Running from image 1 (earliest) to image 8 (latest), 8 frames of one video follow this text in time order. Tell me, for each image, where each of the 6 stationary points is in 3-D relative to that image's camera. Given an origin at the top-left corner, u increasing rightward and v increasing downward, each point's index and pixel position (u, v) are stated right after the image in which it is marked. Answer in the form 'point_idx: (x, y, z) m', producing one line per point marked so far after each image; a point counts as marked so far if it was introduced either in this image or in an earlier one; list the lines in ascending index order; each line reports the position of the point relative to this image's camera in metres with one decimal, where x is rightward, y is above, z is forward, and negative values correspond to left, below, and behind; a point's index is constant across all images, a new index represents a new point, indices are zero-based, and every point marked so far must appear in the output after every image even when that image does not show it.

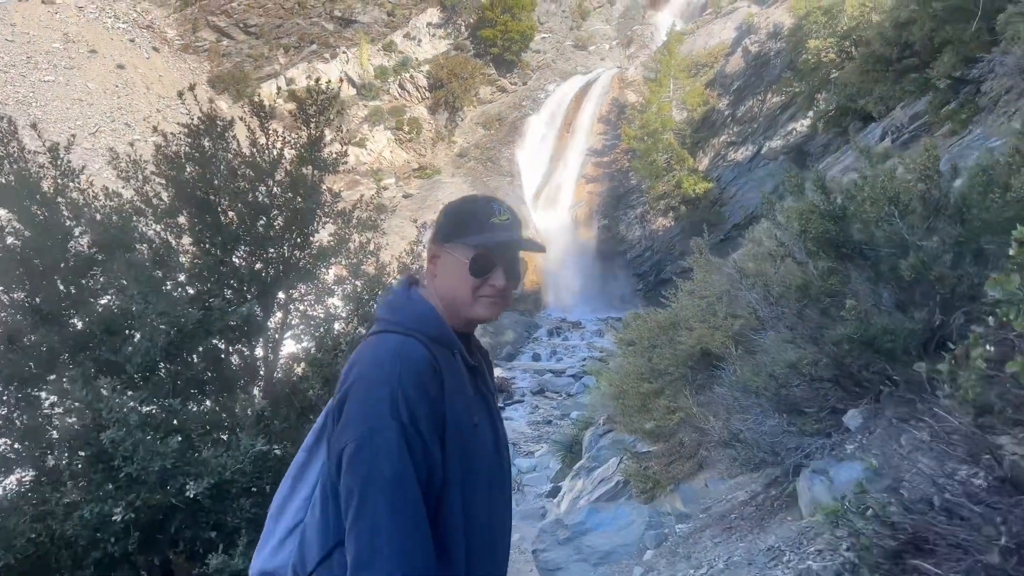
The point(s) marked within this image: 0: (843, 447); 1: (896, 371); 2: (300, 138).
0: (+2.1, -1.0, +5.1) m
1: (+2.4, -0.5, +5.1) m
2: (-1.9, +1.4, +7.4) m
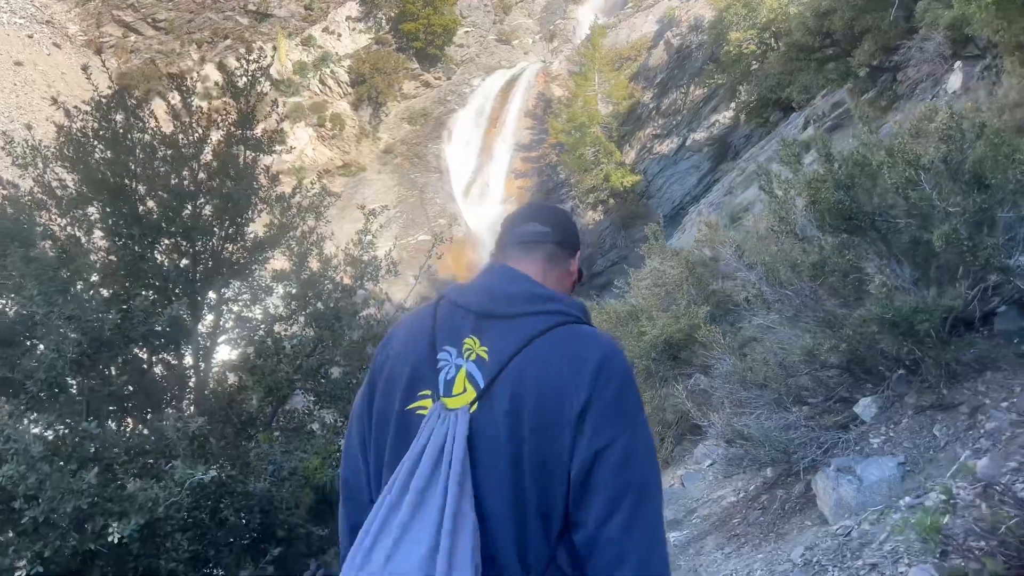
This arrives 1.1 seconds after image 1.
0: (+2.0, -0.9, +4.6) m
1: (+2.3, -0.4, +4.6) m
2: (-2.3, +1.4, +6.5) m
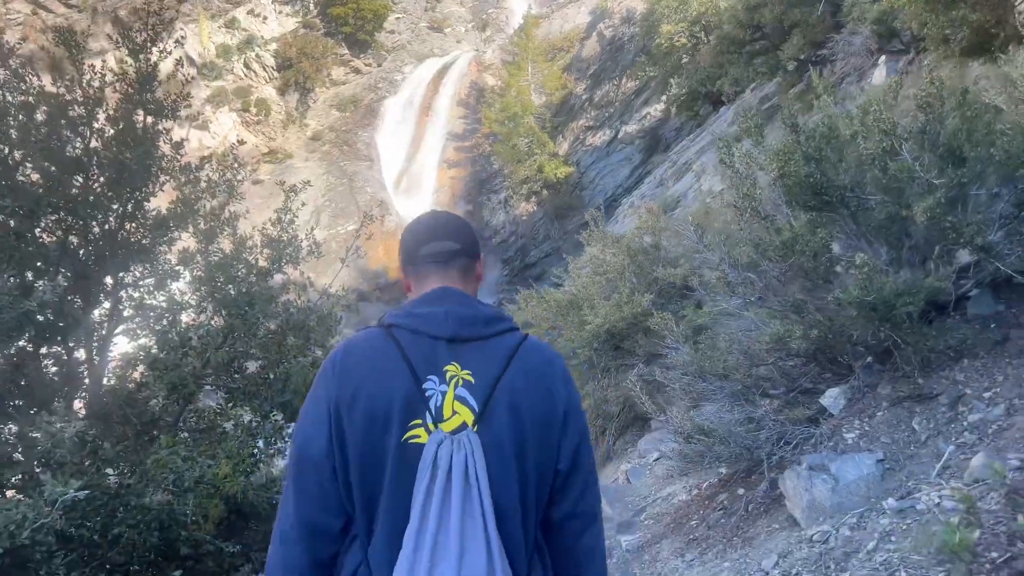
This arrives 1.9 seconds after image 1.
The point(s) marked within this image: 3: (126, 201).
0: (+1.7, -0.8, +4.2) m
1: (+2.0, -0.3, +4.2) m
2: (-2.7, +1.5, +5.7) m
3: (-2.6, +0.6, +5.4) m
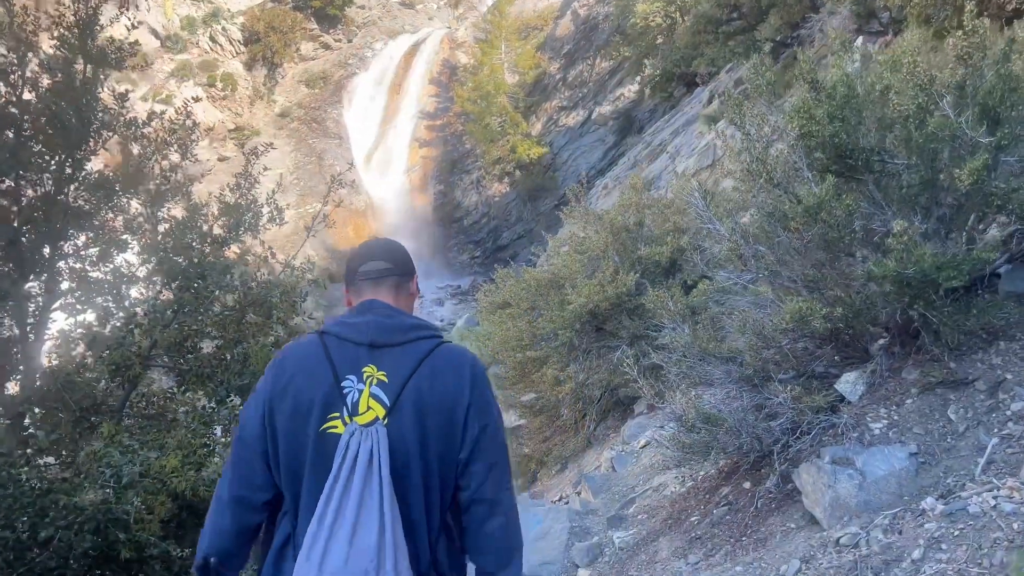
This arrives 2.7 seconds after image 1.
0: (+1.6, -0.6, +3.8) m
1: (+2.0, -0.1, +3.8) m
2: (-2.8, +1.7, +5.1) m
3: (-2.7, +0.8, +4.8) m
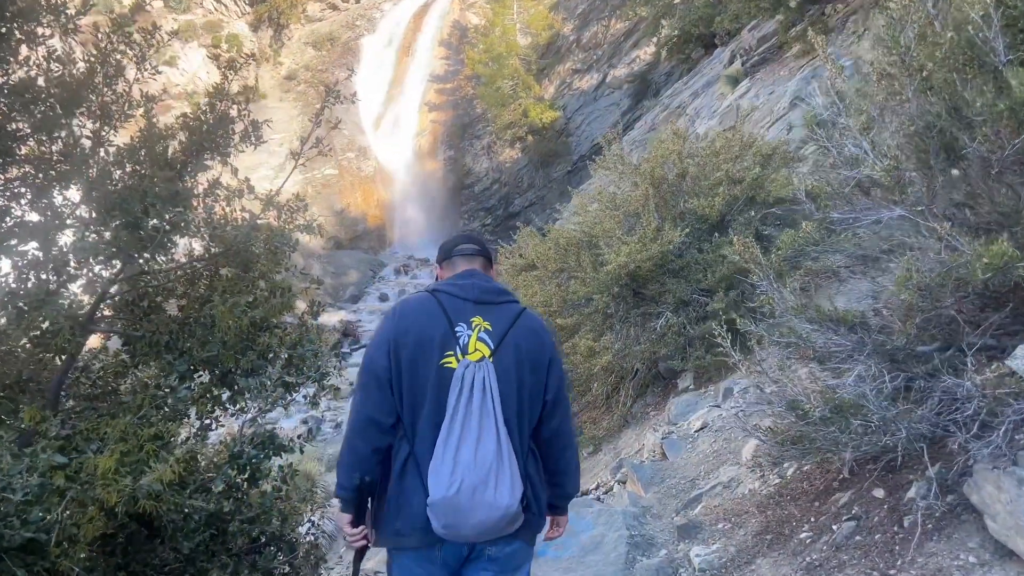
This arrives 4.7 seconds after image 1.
0: (+1.8, -0.4, +2.7) m
1: (+2.2, +0.1, +2.7) m
2: (-2.6, +2.0, +4.0) m
3: (-2.4, +1.0, +3.7) m
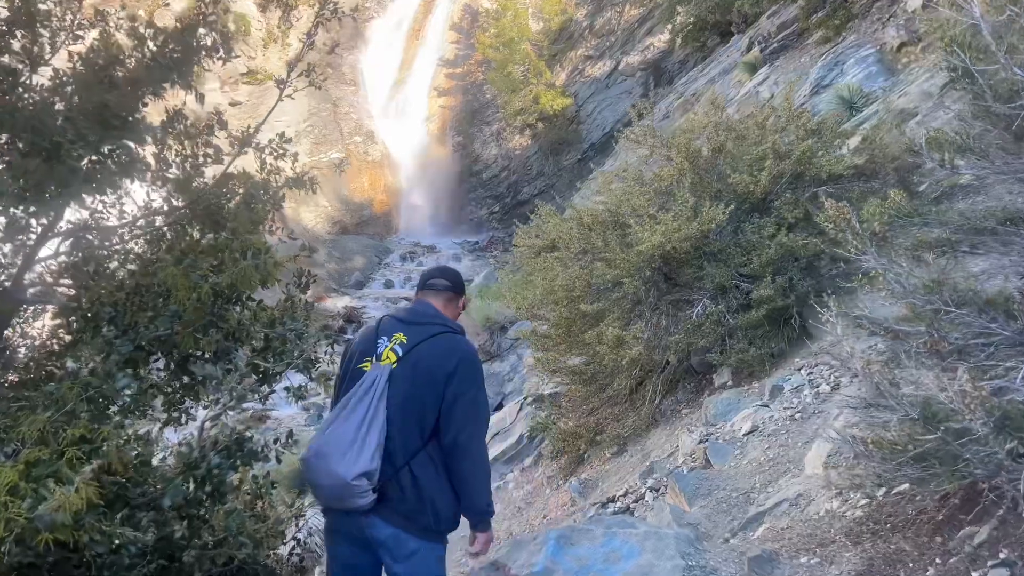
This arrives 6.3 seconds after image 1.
0: (+2.0, -0.4, +1.9) m
1: (+2.3, +0.1, +1.9) m
2: (-2.4, +2.1, +3.1) m
3: (-2.3, +1.2, +2.9) m
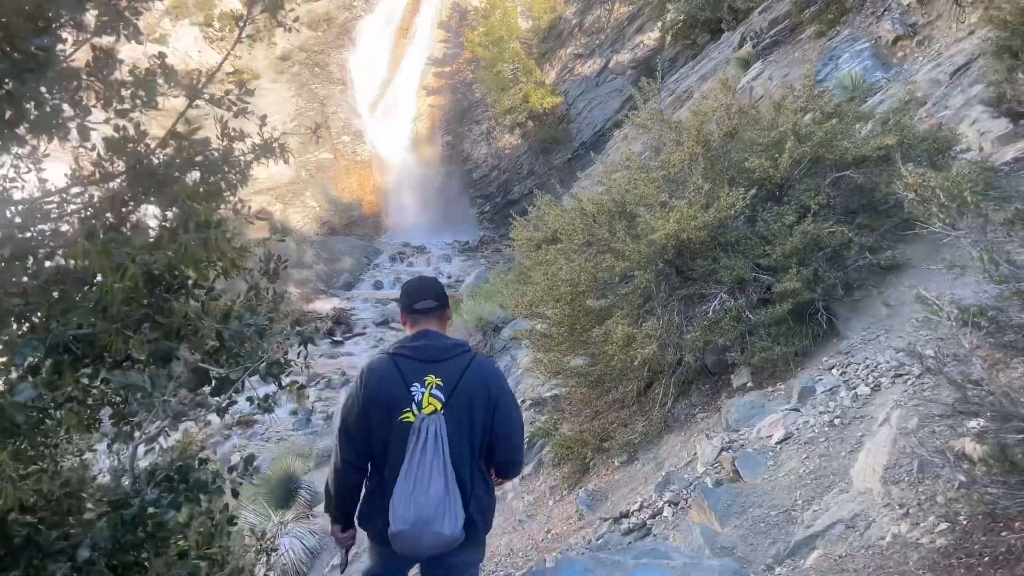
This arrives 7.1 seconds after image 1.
0: (+2.0, -0.3, +1.3) m
1: (+2.4, +0.2, +1.3) m
2: (-2.4, +2.2, +2.5) m
3: (-2.2, +1.2, +2.3) m
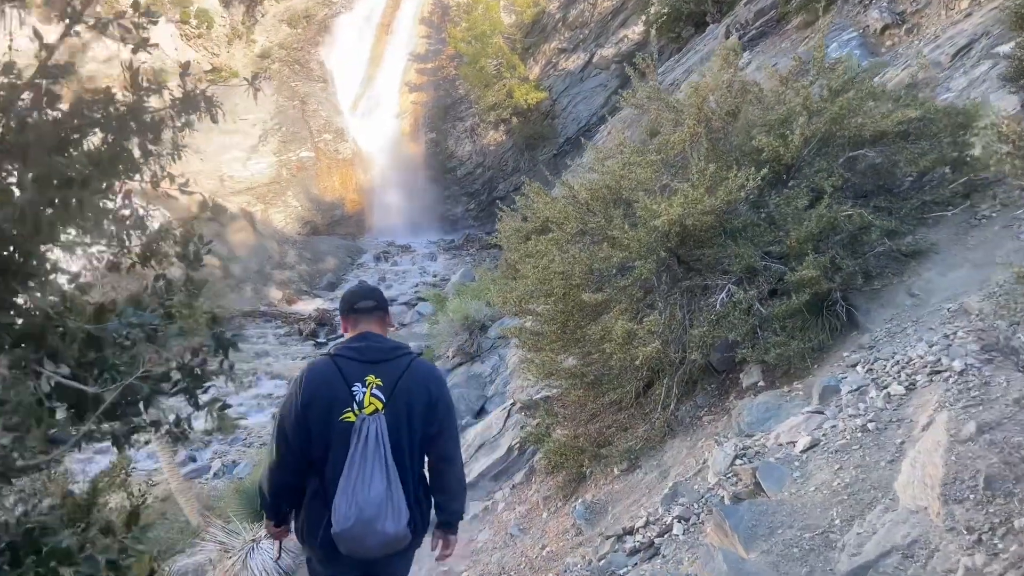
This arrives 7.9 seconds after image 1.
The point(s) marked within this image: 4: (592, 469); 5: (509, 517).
0: (+2.0, -0.2, +0.7) m
1: (+2.4, +0.3, +0.8) m
2: (-2.4, +2.2, +1.9) m
3: (-2.3, +1.2, +1.7) m
4: (+0.6, -1.4, +6.5) m
5: (0.0, -1.9, +6.8) m
